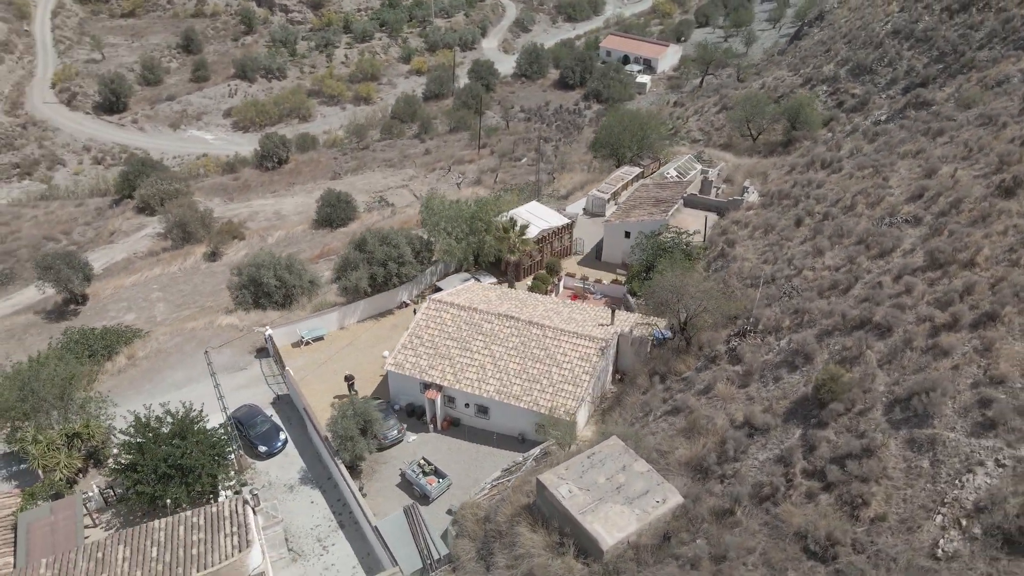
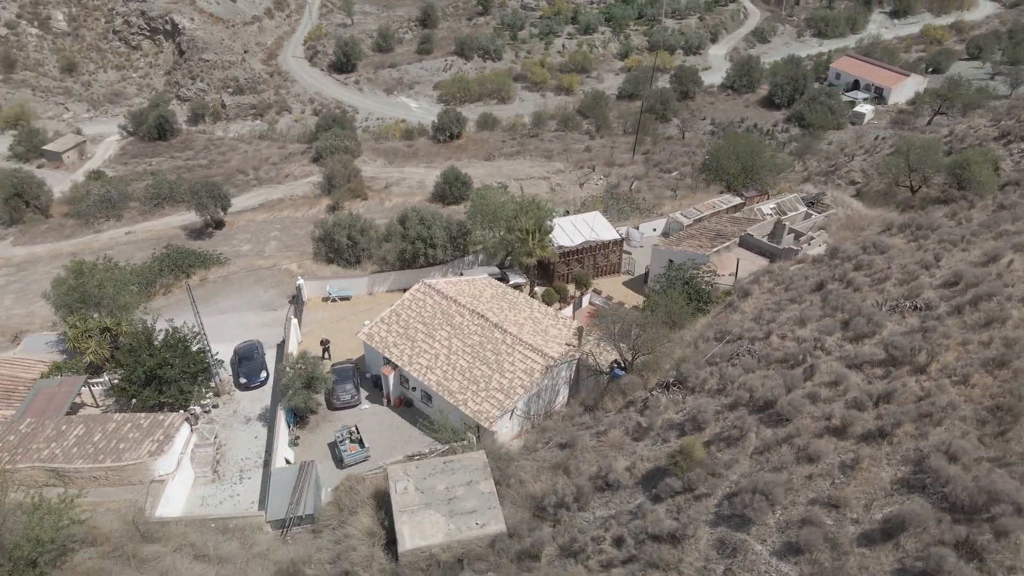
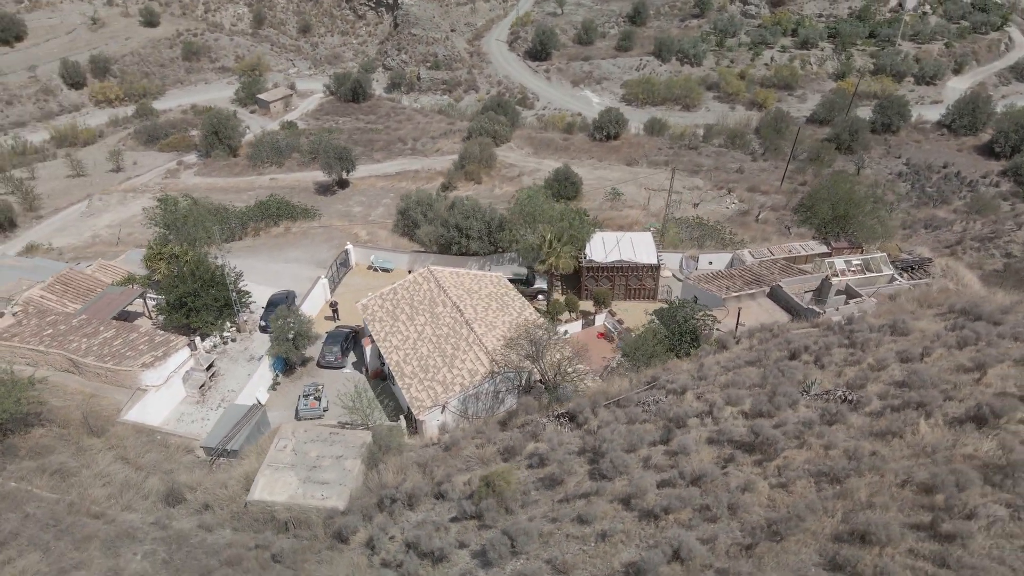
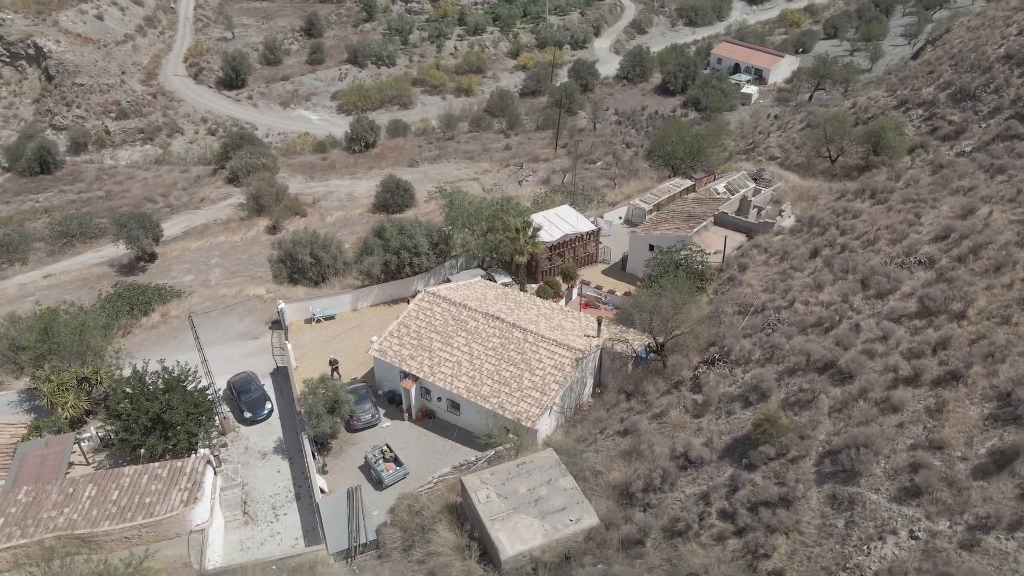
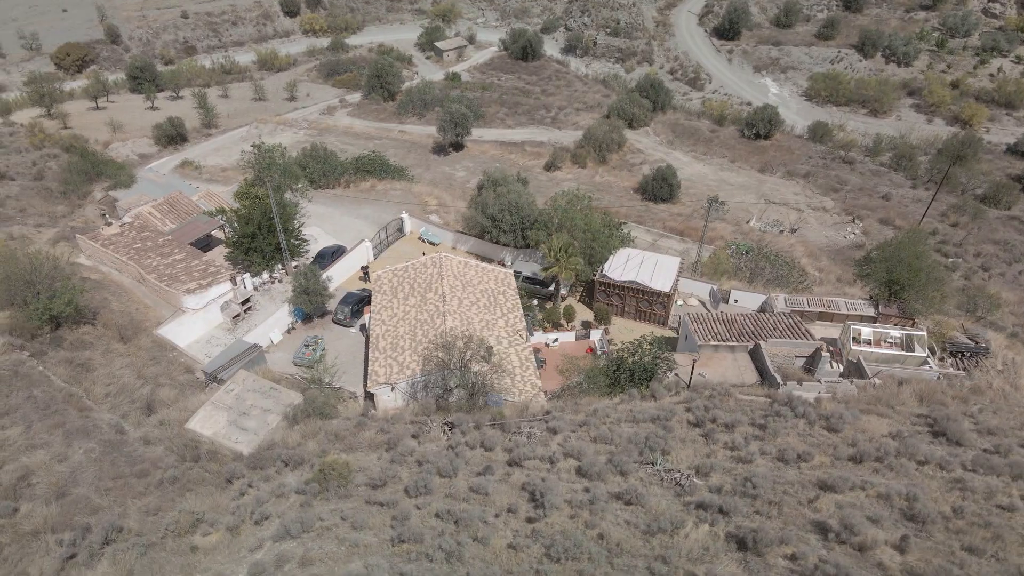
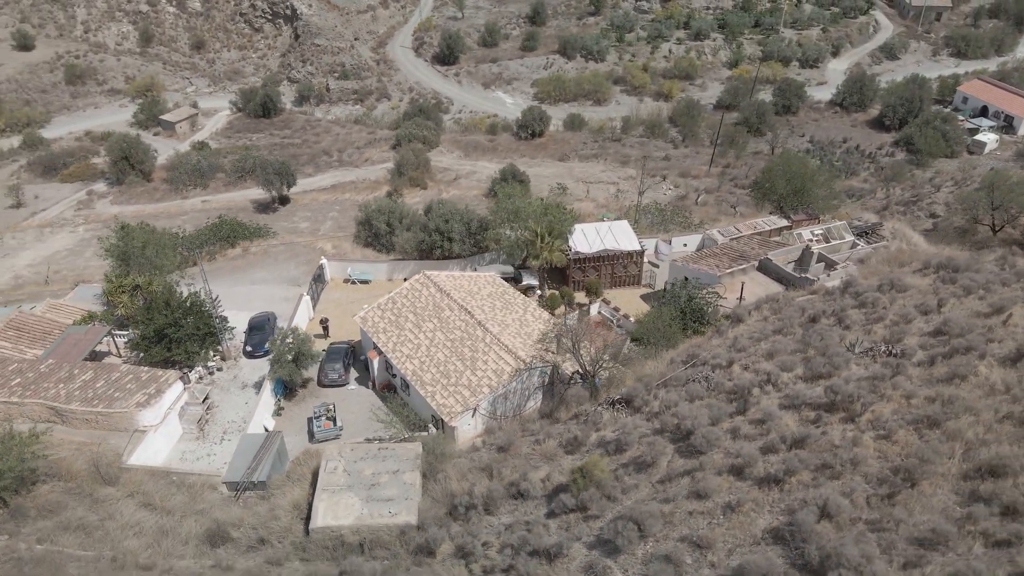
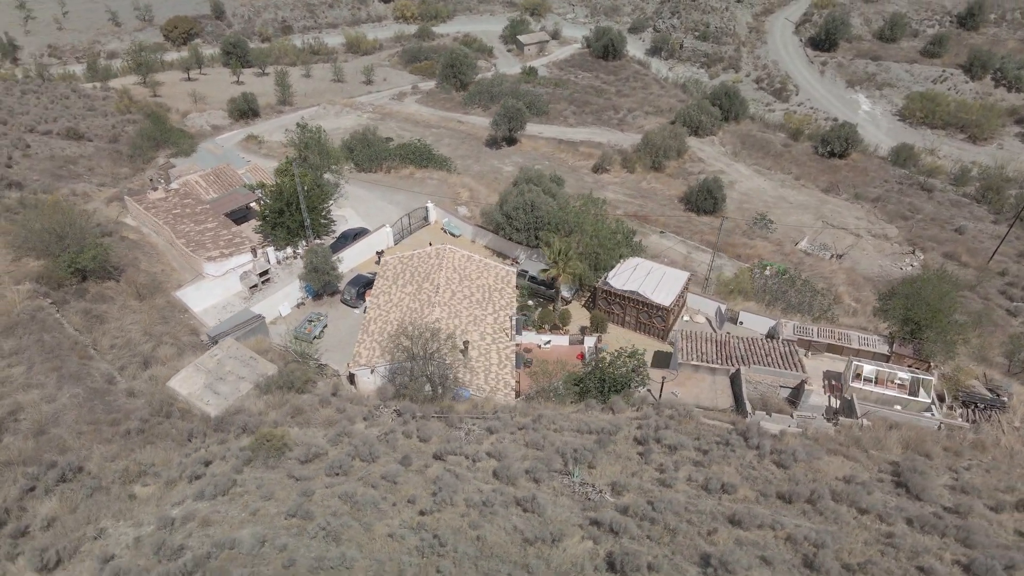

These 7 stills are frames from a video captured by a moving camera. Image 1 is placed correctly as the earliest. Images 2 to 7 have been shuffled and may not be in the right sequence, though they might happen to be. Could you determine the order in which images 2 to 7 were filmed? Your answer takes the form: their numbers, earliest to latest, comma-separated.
4, 2, 6, 3, 5, 7
